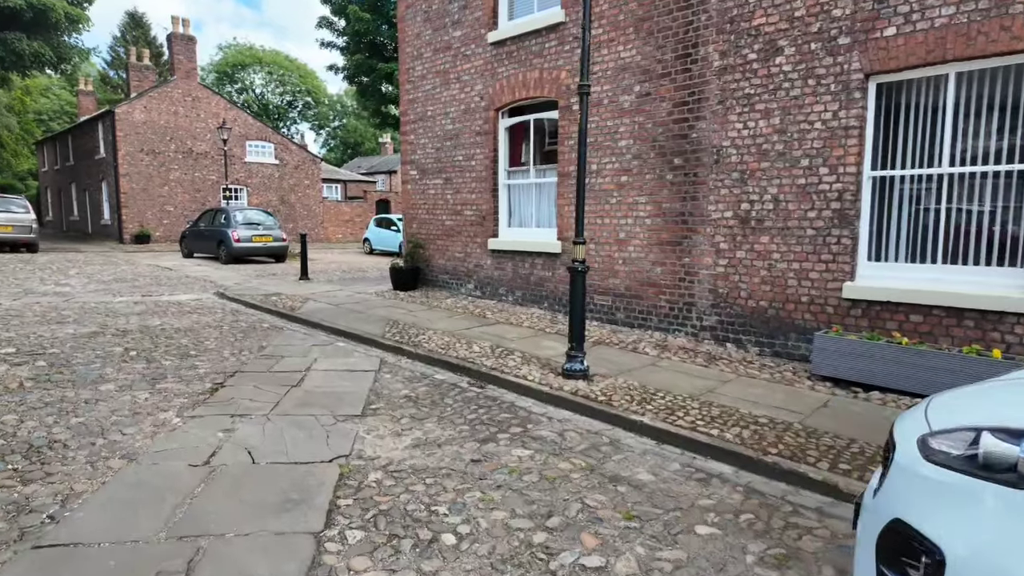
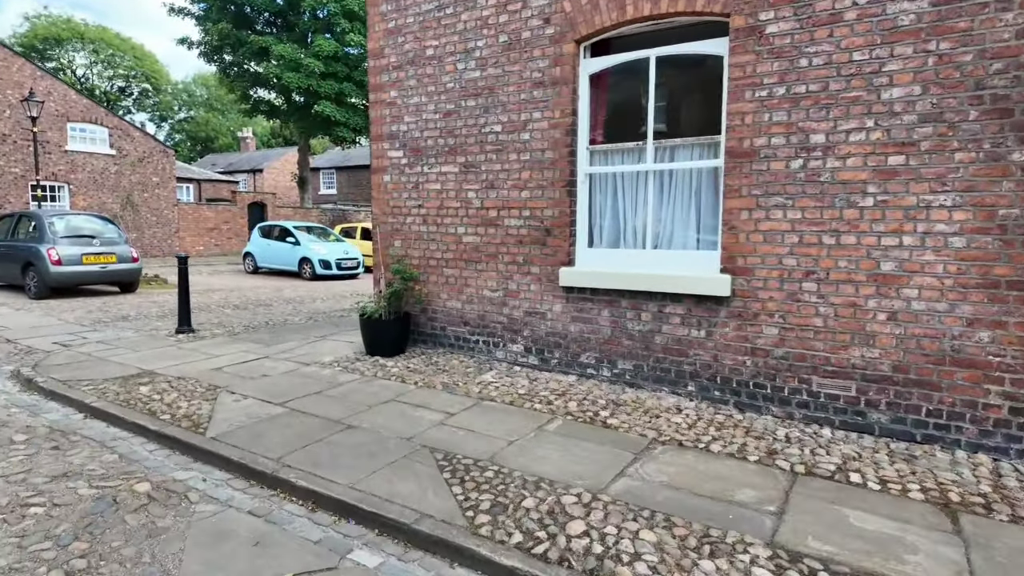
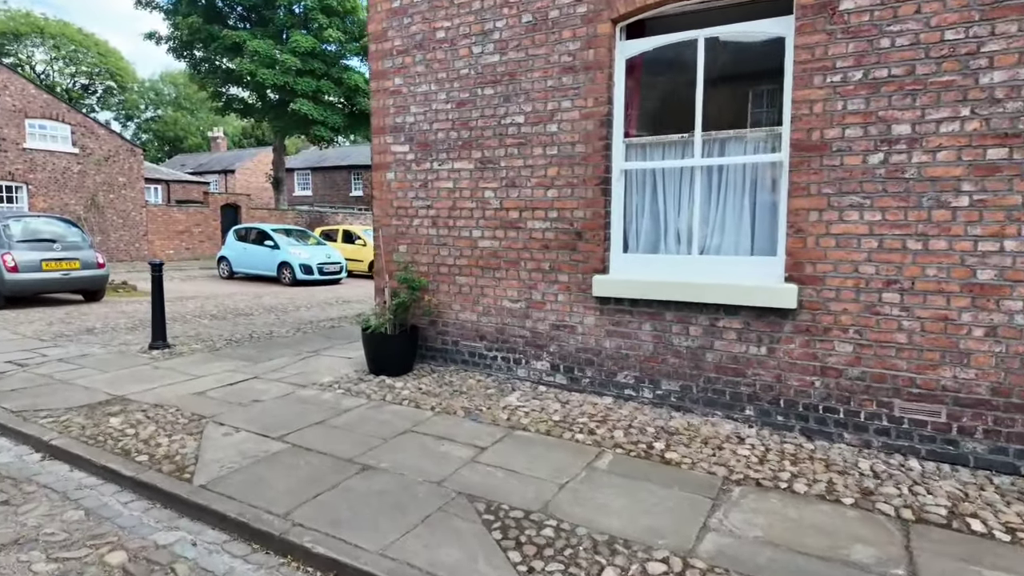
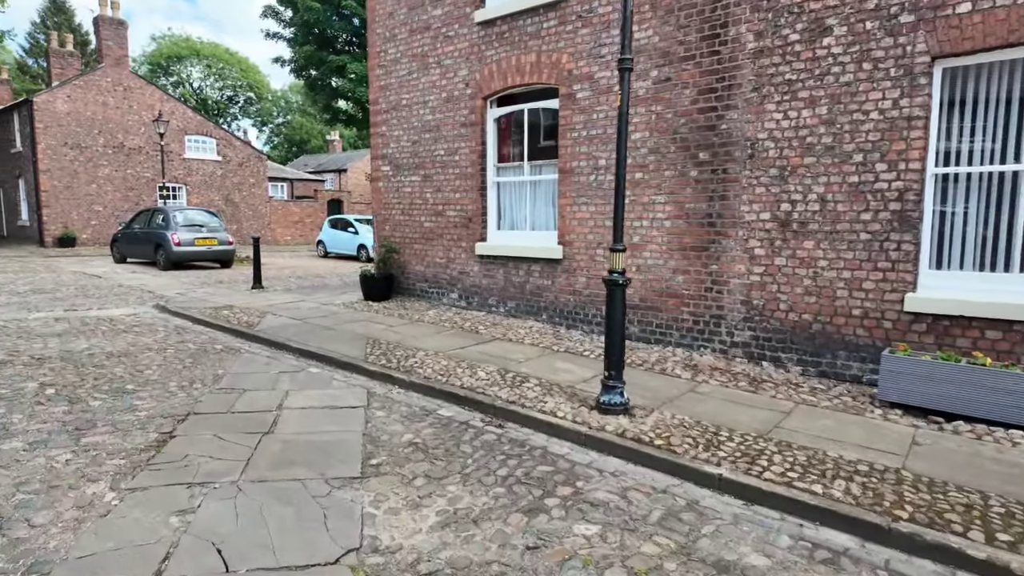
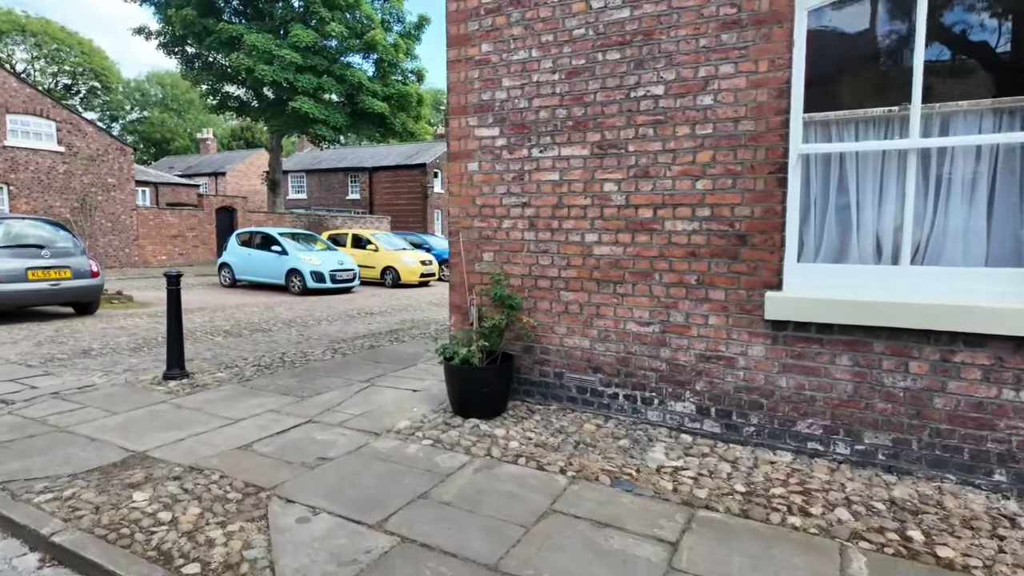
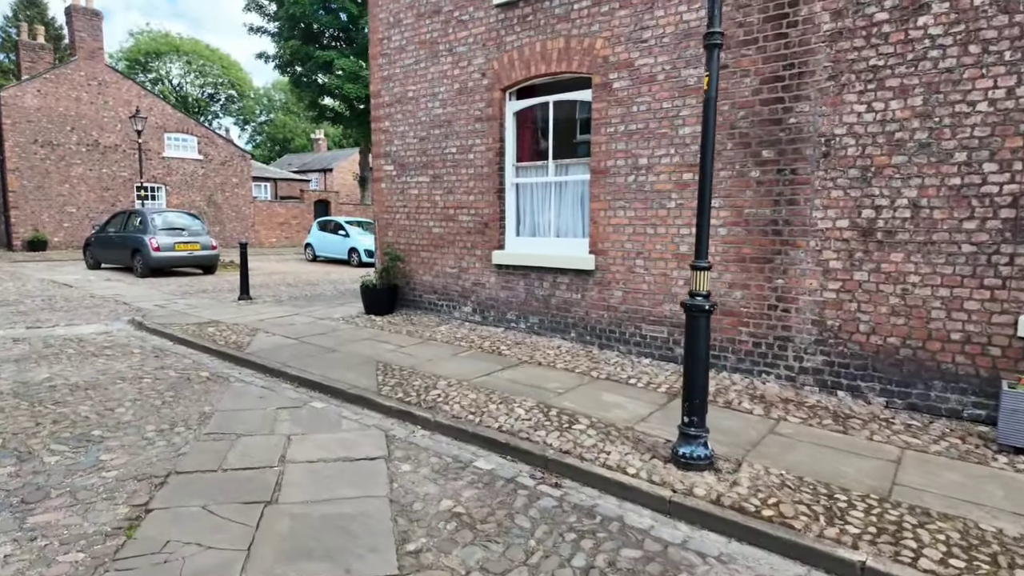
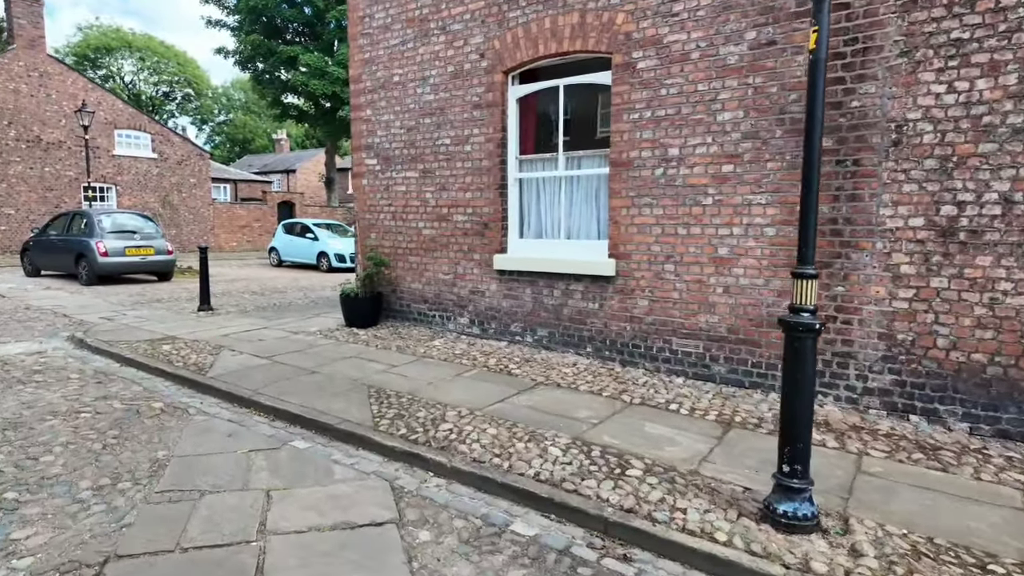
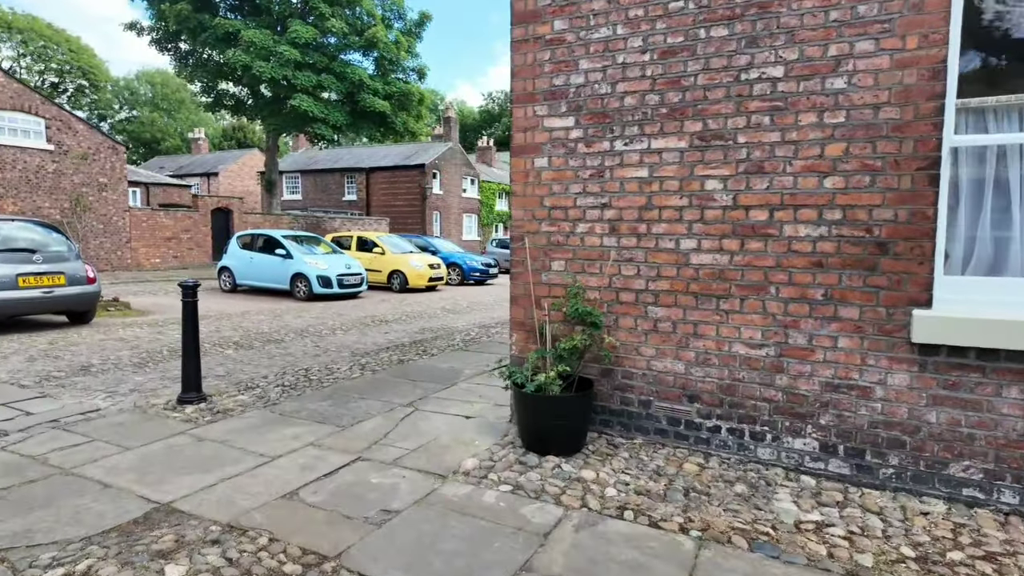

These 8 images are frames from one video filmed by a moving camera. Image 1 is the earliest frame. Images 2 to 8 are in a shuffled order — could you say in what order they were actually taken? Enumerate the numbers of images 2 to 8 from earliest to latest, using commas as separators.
4, 6, 7, 2, 3, 5, 8
